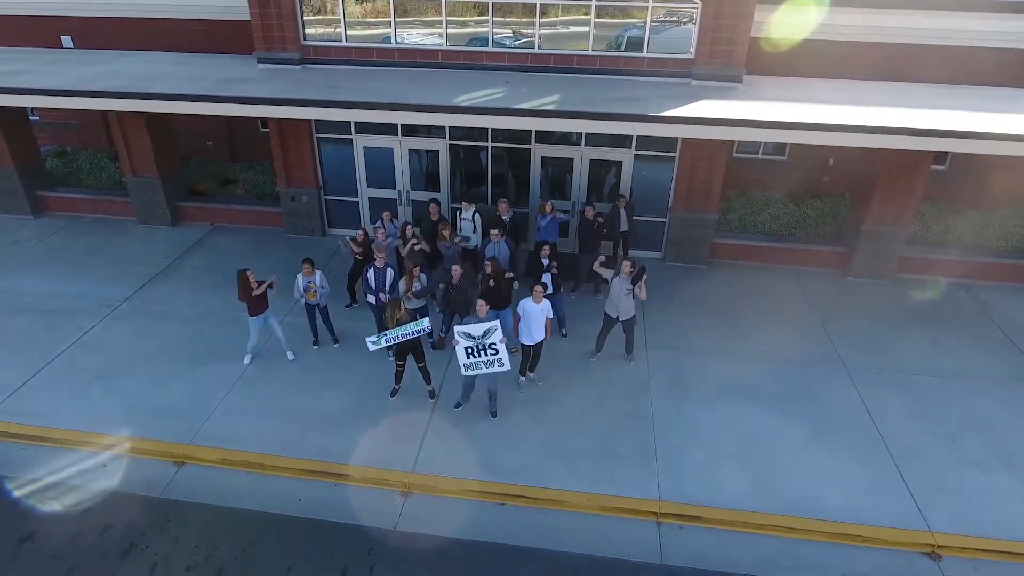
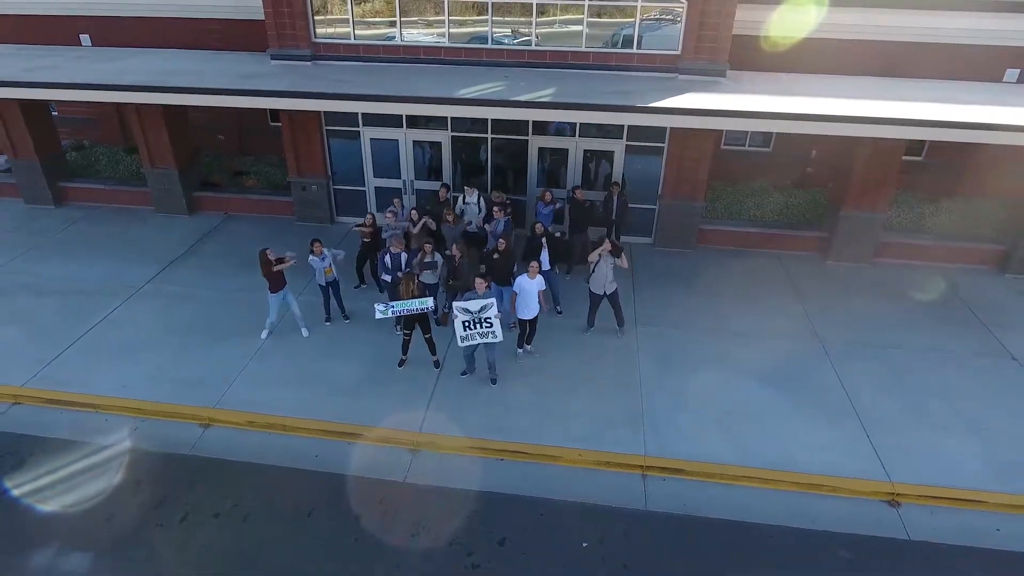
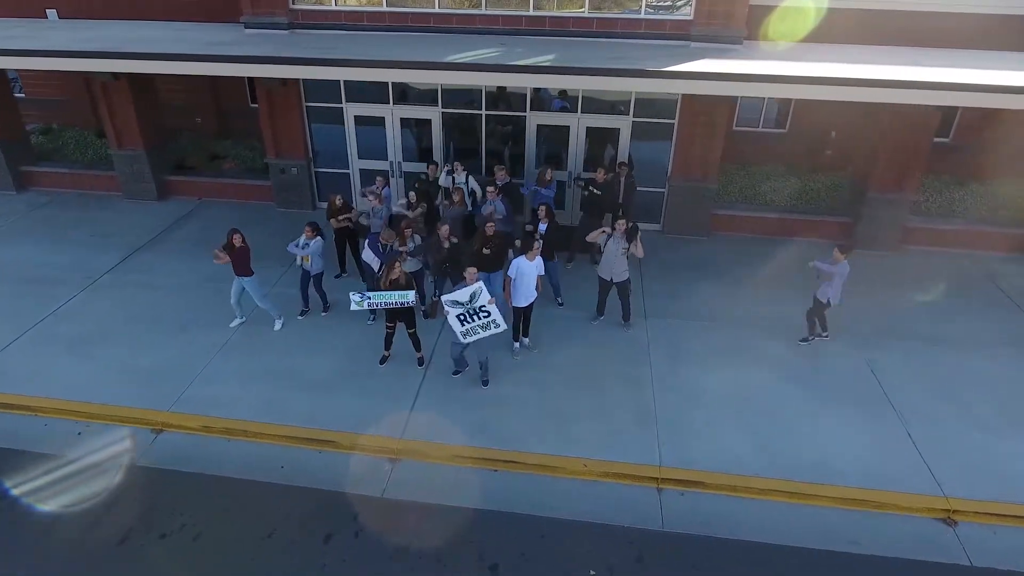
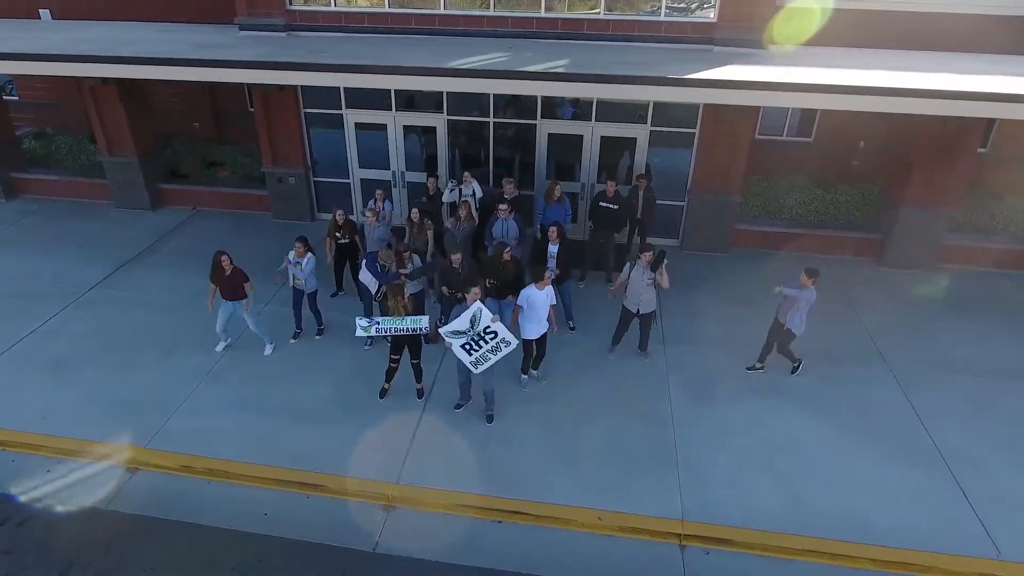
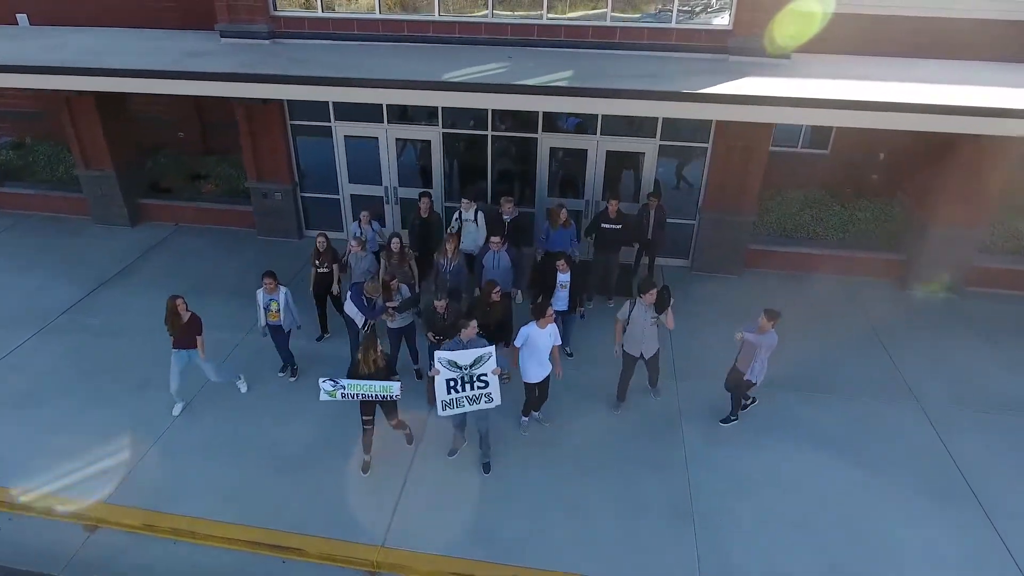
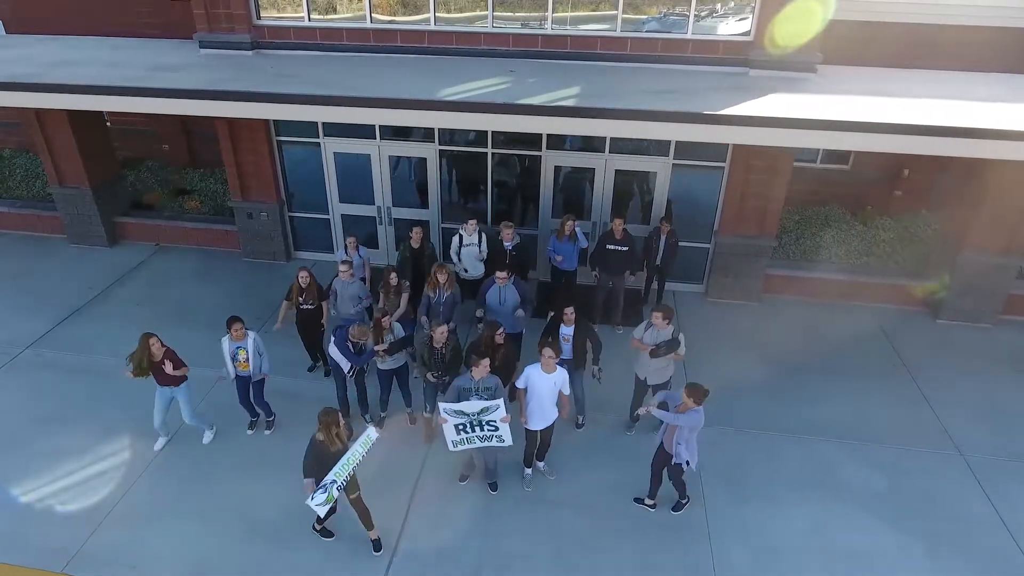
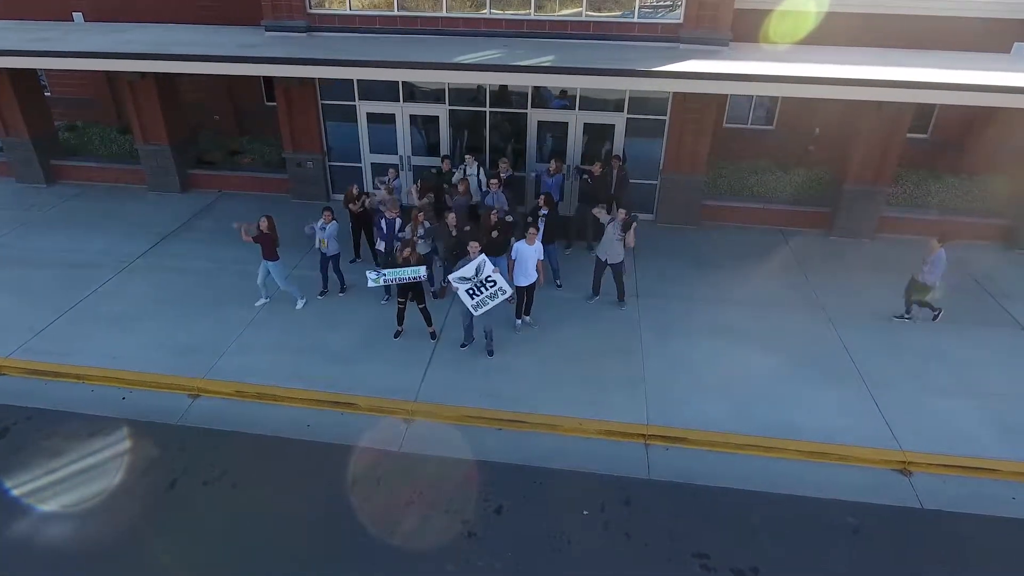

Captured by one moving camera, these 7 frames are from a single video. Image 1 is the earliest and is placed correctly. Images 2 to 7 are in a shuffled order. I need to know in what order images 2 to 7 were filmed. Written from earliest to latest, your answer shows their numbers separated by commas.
2, 7, 3, 4, 5, 6
